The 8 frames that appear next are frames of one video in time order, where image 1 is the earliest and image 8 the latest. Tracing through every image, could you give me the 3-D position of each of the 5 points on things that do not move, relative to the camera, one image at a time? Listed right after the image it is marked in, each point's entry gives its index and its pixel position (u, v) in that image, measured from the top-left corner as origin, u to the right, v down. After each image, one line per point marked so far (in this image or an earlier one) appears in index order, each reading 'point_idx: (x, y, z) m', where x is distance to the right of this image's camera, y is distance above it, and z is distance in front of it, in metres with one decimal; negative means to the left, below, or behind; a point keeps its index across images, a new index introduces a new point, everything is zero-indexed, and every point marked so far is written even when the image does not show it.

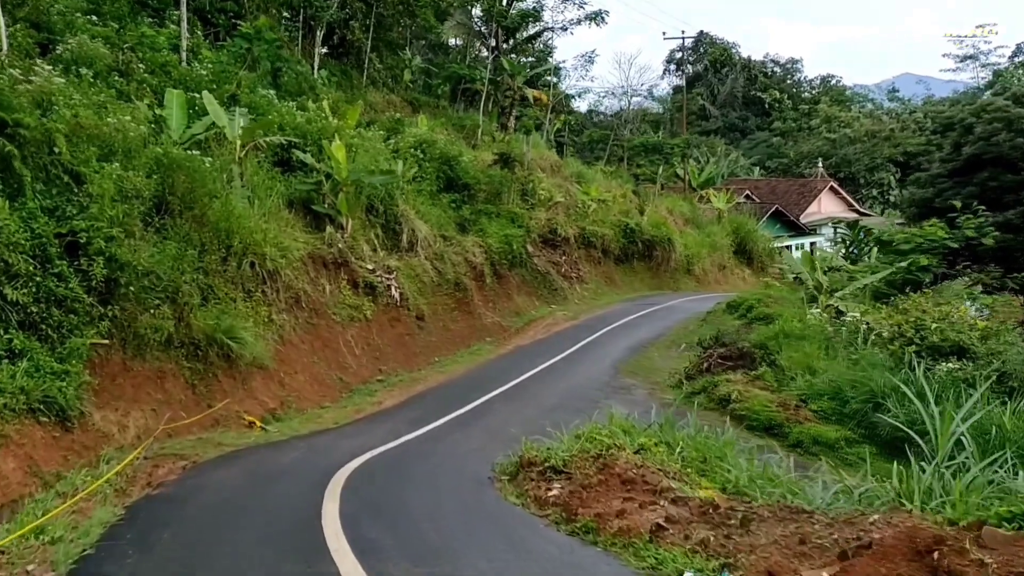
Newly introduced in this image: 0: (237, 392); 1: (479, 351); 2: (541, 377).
0: (-2.5, -1.0, +11.8) m
1: (-0.5, -0.9, +18.3) m
2: (+0.4, -1.1, +15.5) m
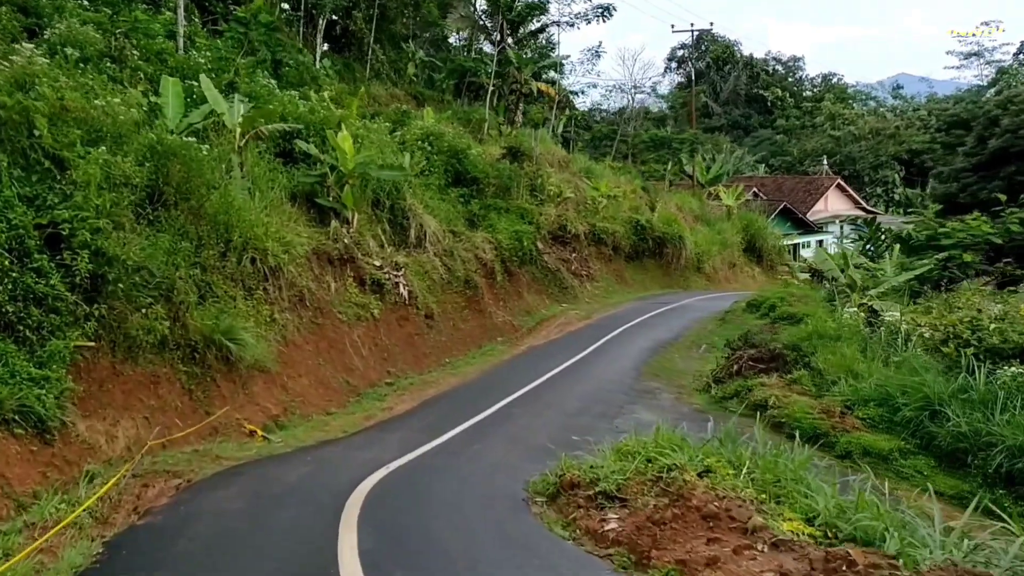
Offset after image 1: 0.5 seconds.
0: (-2.4, -0.9, +10.9) m
1: (-0.3, -0.8, +17.4) m
2: (+0.6, -1.0, +14.6) m
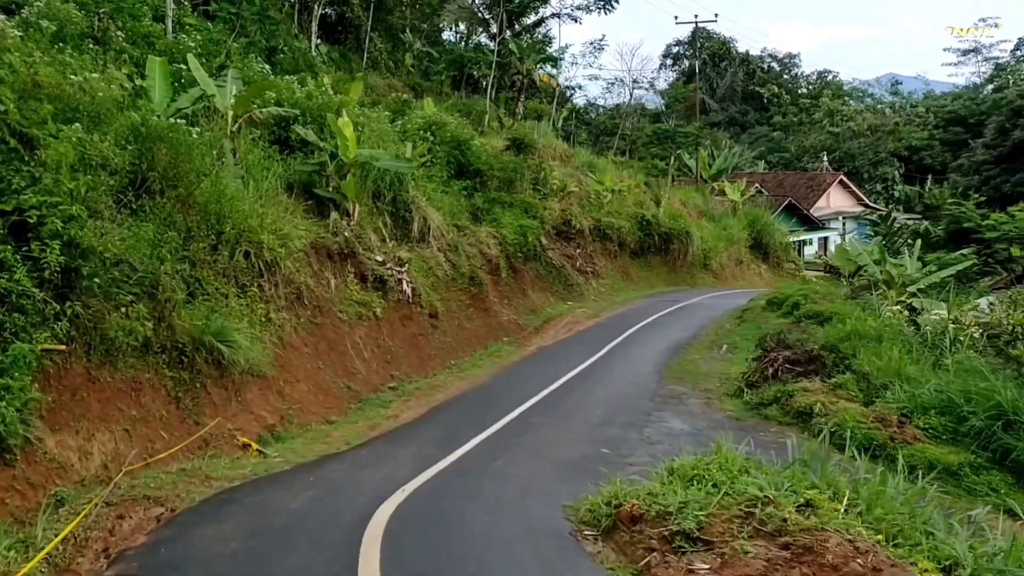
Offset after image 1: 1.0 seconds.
0: (-2.2, -0.9, +9.9) m
1: (-0.2, -0.8, +16.4) m
2: (+0.7, -1.0, +13.6) m
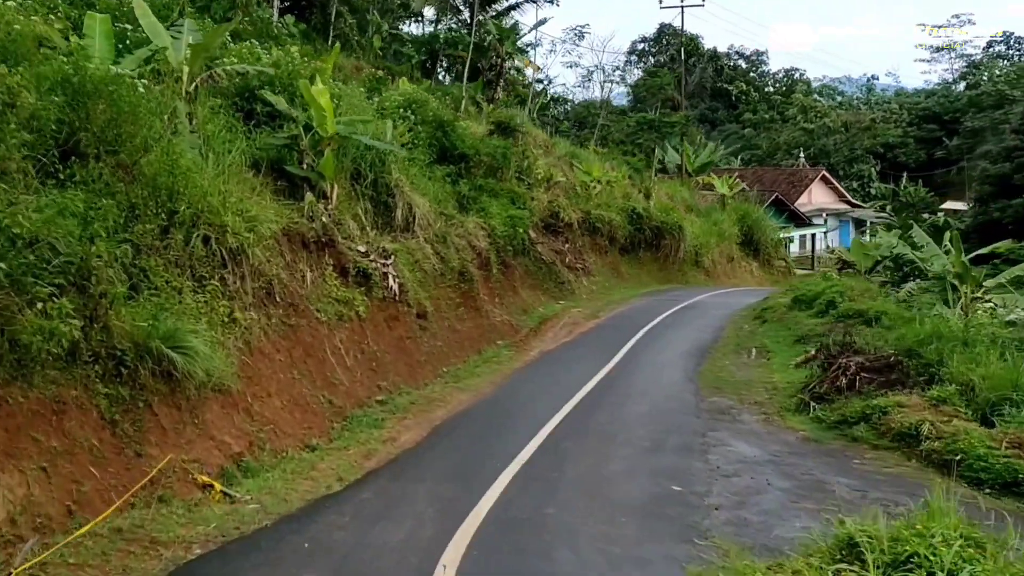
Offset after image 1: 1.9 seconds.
0: (-1.9, -0.9, +7.6) m
1: (-0.2, -0.8, +14.2) m
2: (+0.8, -1.0, +11.4) m
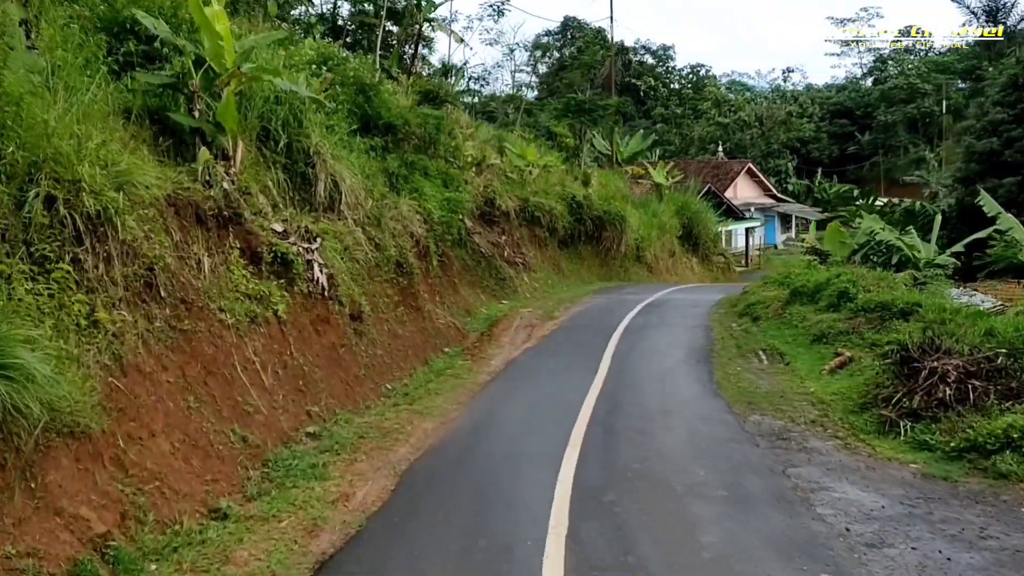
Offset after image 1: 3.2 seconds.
0: (-1.8, -0.8, +4.6) m
1: (-0.6, -0.7, +11.3) m
2: (+0.7, -0.9, +8.6) m
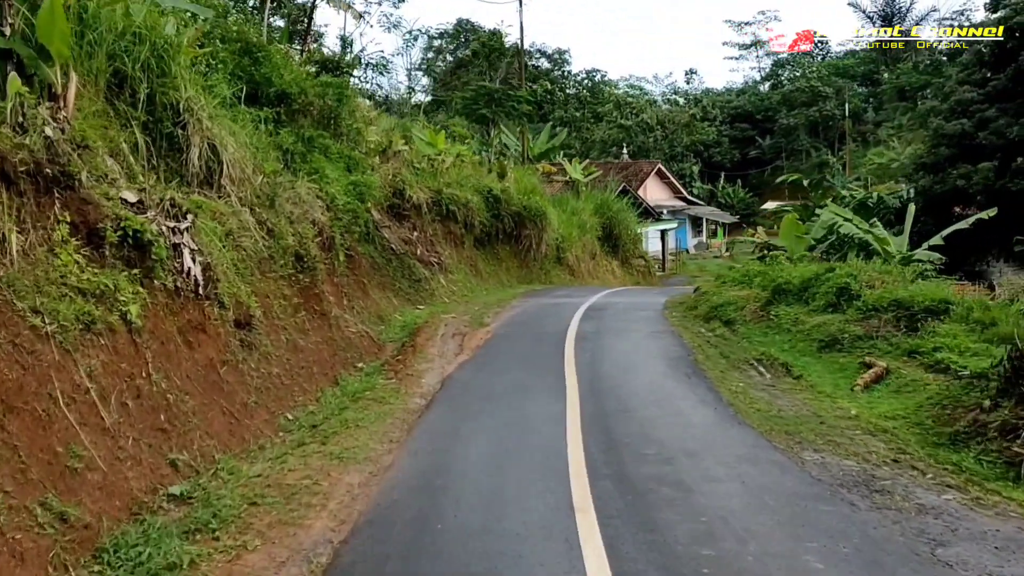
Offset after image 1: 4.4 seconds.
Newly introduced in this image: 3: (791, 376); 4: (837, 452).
0: (-1.6, -0.7, +1.8) m
1: (-1.0, -0.7, +8.6) m
2: (+0.5, -0.8, +6.0) m
3: (+2.0, -0.6, +9.1) m
4: (+1.6, -0.8, +6.4) m
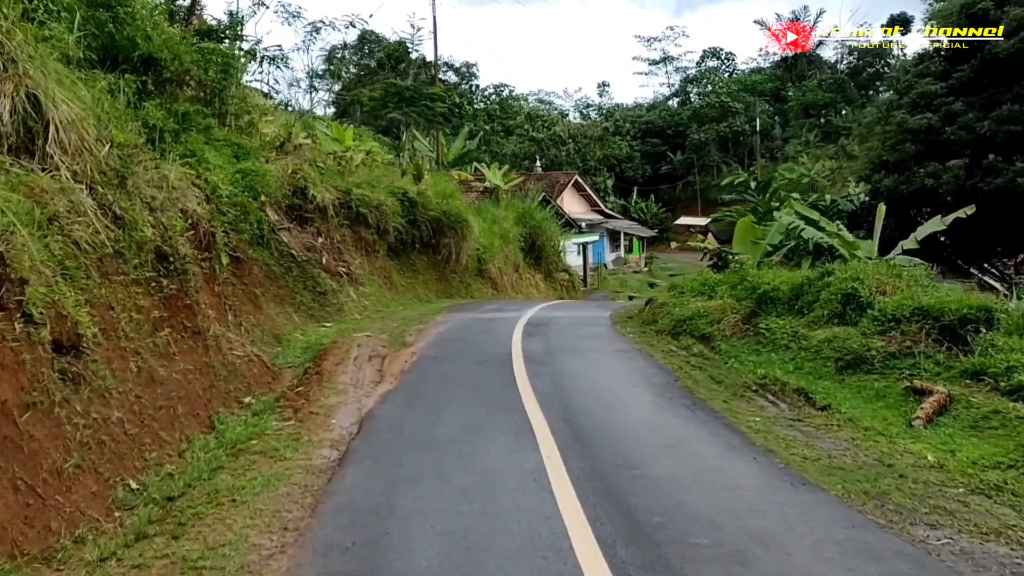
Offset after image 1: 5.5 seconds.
0: (-1.4, -0.6, -0.6) m
1: (-1.3, -0.7, +6.2) m
2: (+0.4, -0.8, +3.8) m
3: (+1.7, -0.6, +6.9) m
4: (+1.5, -0.8, +4.2) m
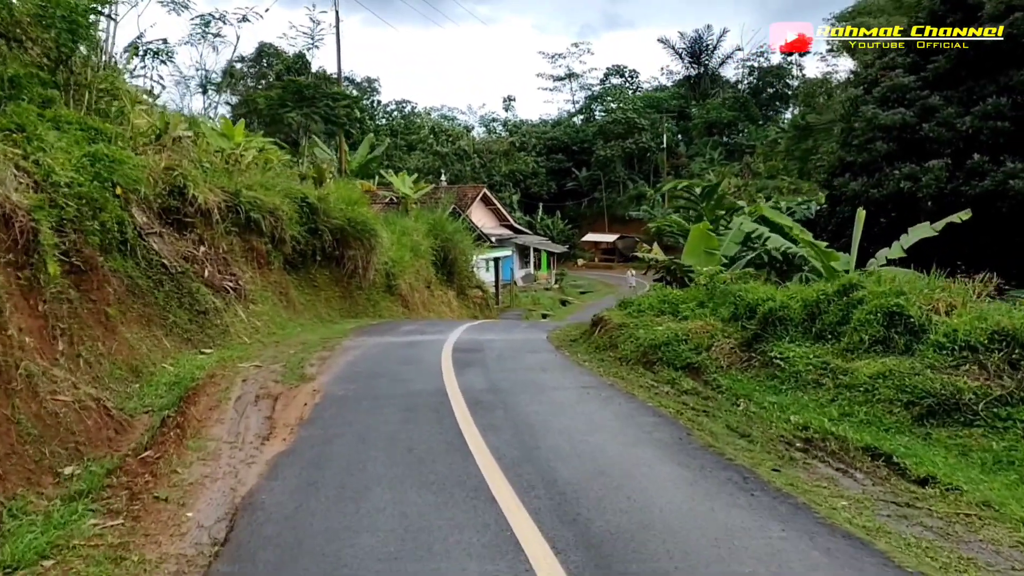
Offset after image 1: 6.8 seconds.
0: (-1.0, -0.6, -3.0) m
1: (-1.4, -0.8, +3.8) m
2: (+0.5, -0.8, +1.4) m
3: (+1.5, -0.7, +4.7) m
4: (+1.6, -0.8, +2.0) m
